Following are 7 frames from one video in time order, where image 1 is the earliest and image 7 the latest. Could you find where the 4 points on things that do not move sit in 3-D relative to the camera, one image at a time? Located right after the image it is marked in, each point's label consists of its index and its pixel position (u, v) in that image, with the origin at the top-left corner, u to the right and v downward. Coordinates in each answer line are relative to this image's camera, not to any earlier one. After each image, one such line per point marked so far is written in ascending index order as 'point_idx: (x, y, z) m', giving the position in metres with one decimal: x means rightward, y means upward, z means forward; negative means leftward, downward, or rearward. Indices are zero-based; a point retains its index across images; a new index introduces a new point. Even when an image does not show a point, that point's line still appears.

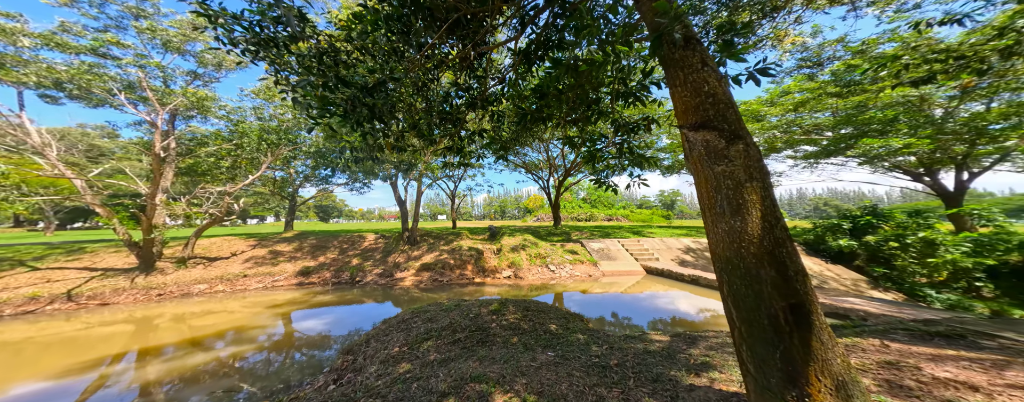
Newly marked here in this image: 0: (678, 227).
0: (+9.5, -1.6, +16.9) m
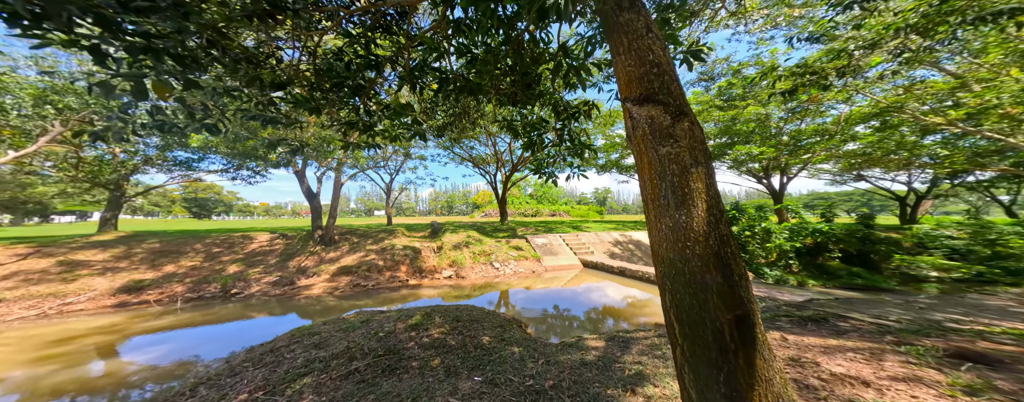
0: (+6.3, -1.4, +18.0) m
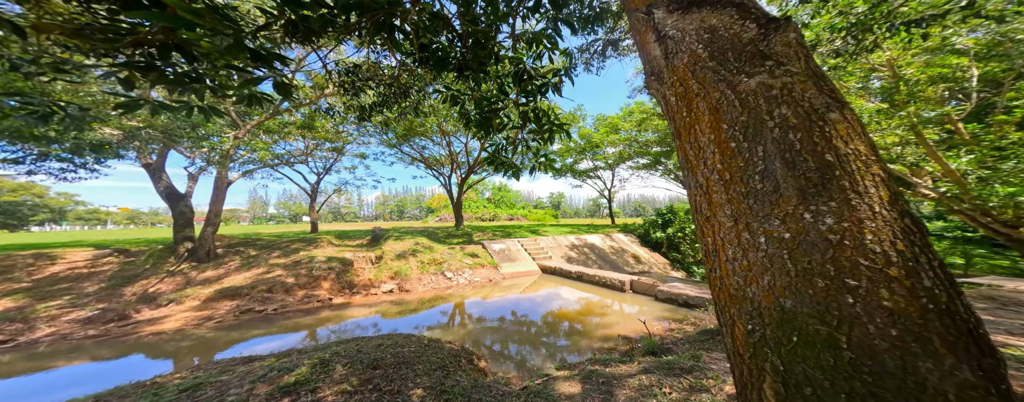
0: (+3.5, -1.6, +18.1) m
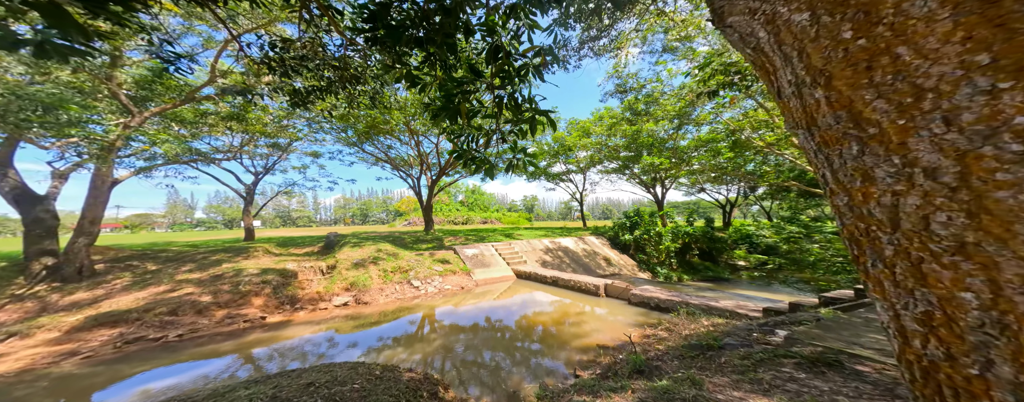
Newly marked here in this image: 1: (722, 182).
0: (+1.8, -1.8, +18.0) m
1: (+11.6, +1.0, +16.3) m
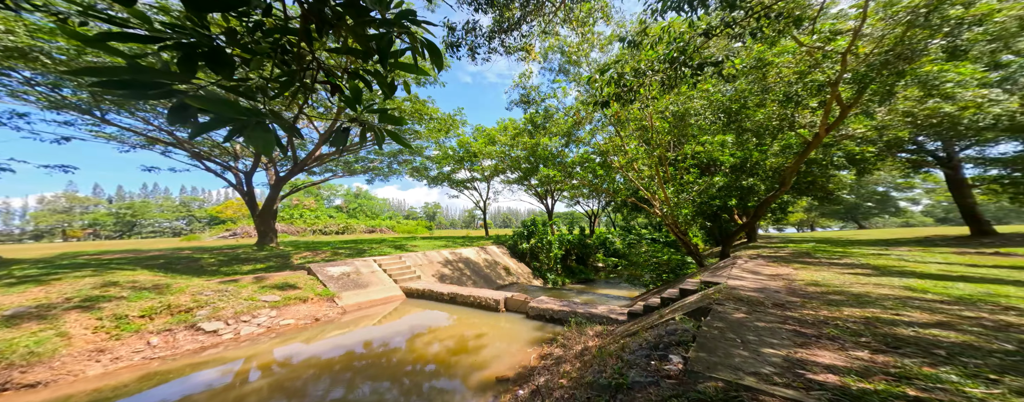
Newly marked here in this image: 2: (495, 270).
0: (-4.2, -2.2, +16.8) m
1: (+5.7, +0.3, +18.4) m
2: (-0.8, -3.5, +14.5) m
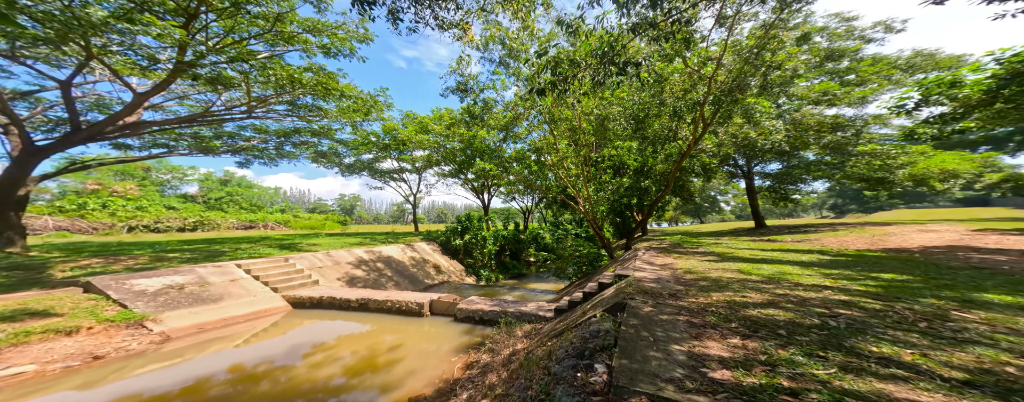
0: (-8.1, -1.8, +15.0) m
1: (+1.3, +0.6, +18.5) m
2: (-4.2, -3.1, +13.4) m
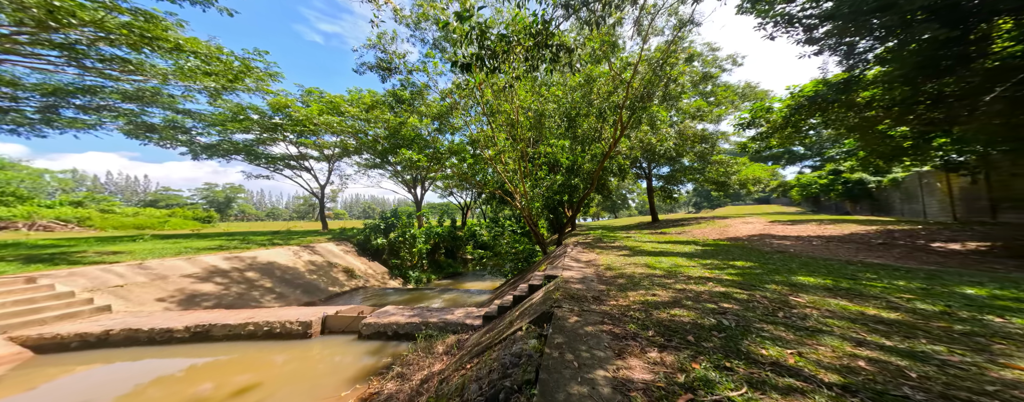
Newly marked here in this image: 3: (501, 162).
0: (-11.5, -1.5, +11.8) m
1: (-2.9, +0.9, +17.2) m
2: (-7.4, -2.9, +11.1) m
3: (-0.8, +1.6, +10.8) m
